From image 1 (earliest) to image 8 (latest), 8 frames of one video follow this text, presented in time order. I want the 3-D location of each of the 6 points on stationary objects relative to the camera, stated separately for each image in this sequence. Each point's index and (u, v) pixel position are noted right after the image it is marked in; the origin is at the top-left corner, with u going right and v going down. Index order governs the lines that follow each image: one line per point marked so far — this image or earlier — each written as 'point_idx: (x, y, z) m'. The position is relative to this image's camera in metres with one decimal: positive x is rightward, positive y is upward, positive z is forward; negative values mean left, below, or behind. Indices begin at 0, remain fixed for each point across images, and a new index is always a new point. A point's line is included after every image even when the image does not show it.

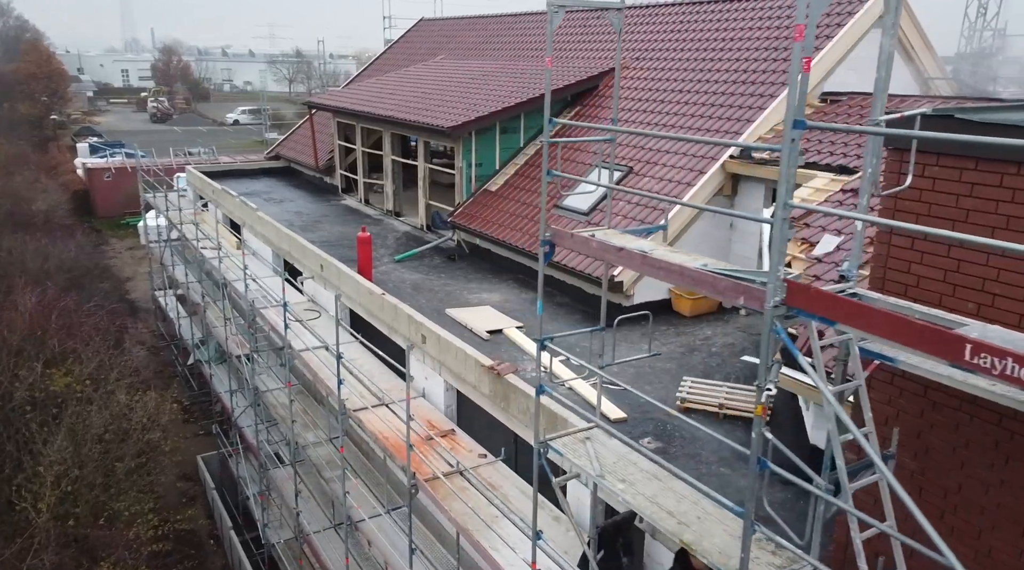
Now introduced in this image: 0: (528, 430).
0: (+0.2, -1.5, +8.4) m
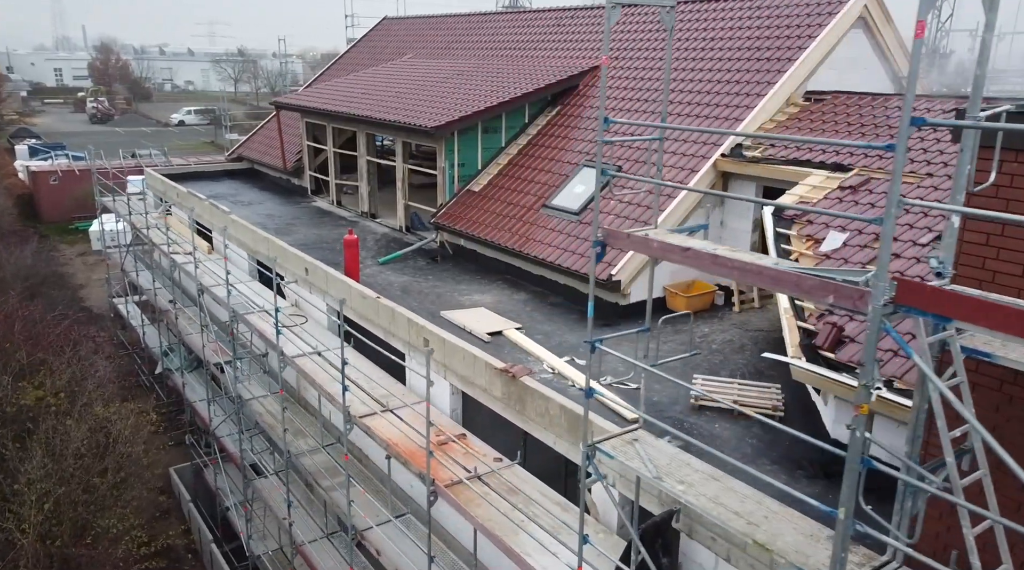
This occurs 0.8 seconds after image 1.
0: (+0.3, -1.5, +8.3) m
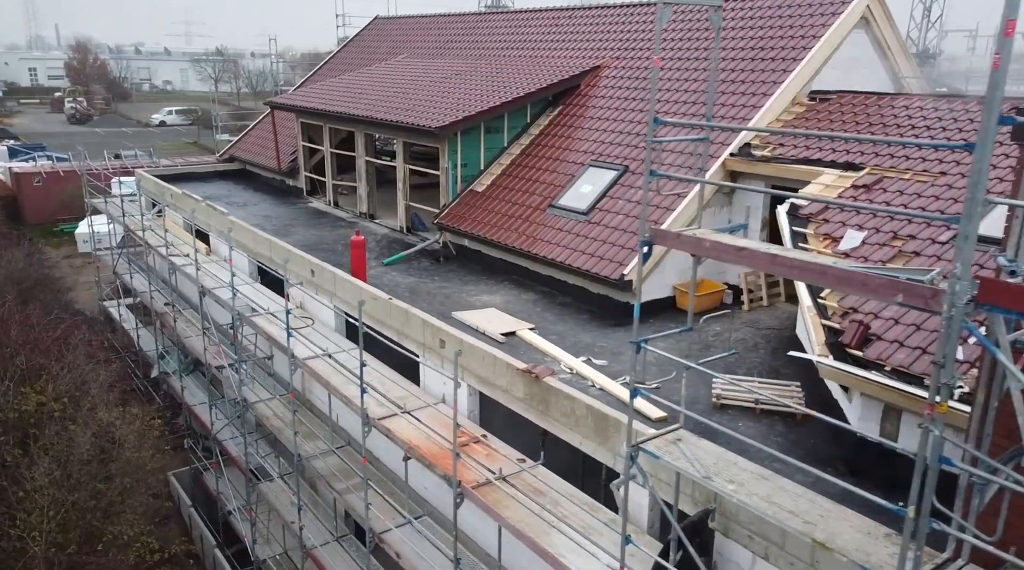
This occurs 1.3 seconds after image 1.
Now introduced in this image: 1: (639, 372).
0: (+0.6, -1.5, +8.3) m
1: (+1.5, -1.1, +9.8) m
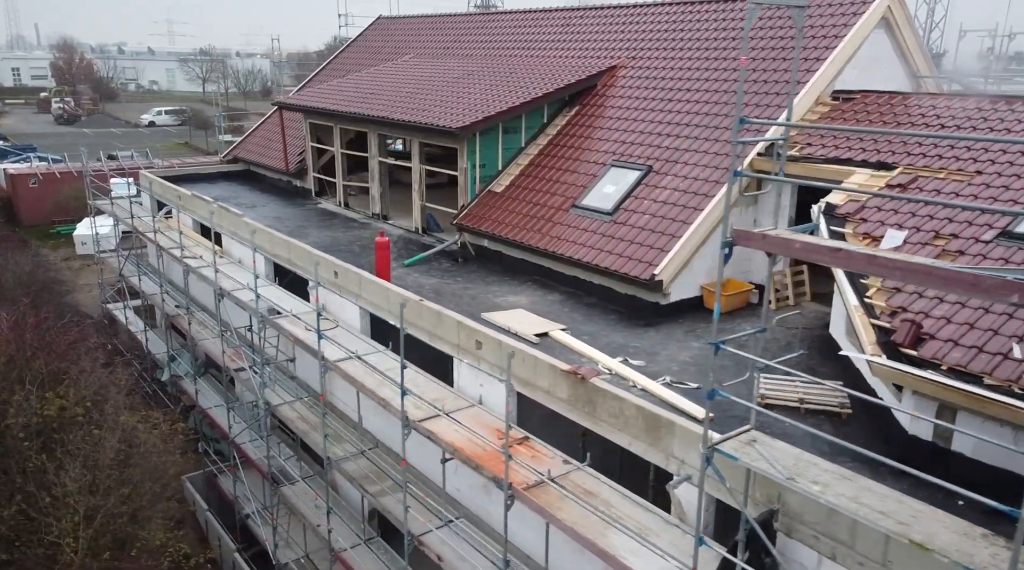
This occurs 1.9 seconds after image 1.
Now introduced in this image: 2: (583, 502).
0: (+1.1, -1.5, +8.3) m
1: (+2.0, -1.1, +9.8) m
2: (+0.7, -2.1, +7.8) m
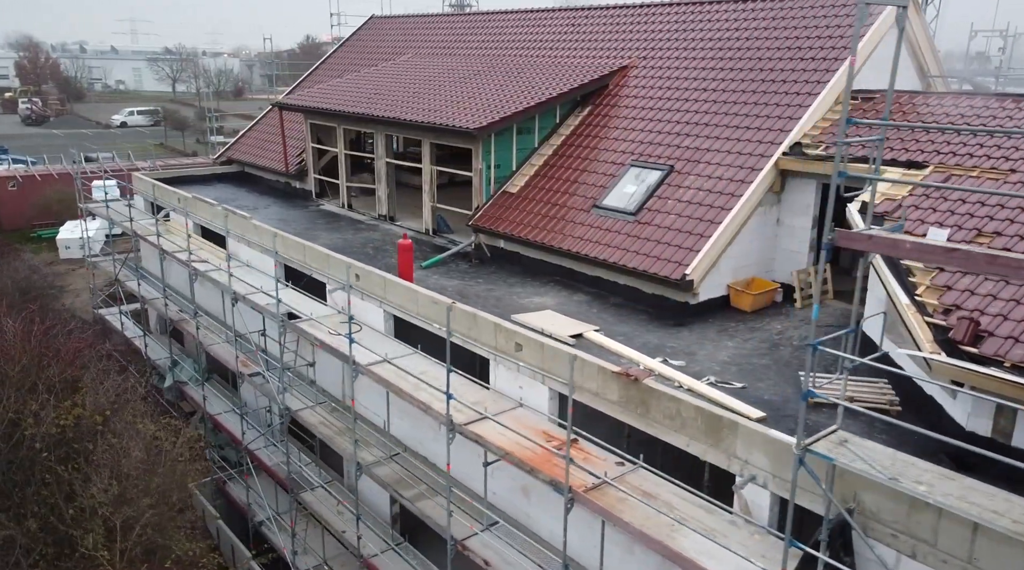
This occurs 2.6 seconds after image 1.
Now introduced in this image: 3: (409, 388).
0: (+1.7, -1.5, +8.2) m
1: (+2.5, -1.1, +9.8) m
2: (+1.3, -2.1, +7.8) m
3: (-1.3, -1.3, +10.4) m
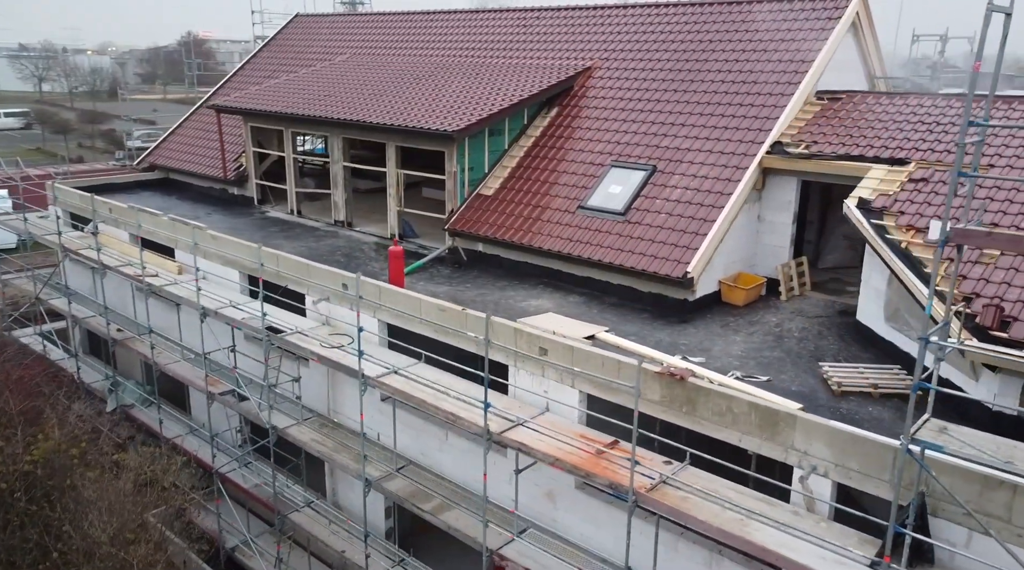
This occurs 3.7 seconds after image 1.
0: (+2.2, -1.5, +8.4) m
1: (+2.8, -1.0, +10.1) m
2: (+2.0, -2.1, +8.0) m
3: (-1.0, -1.4, +10.2) m
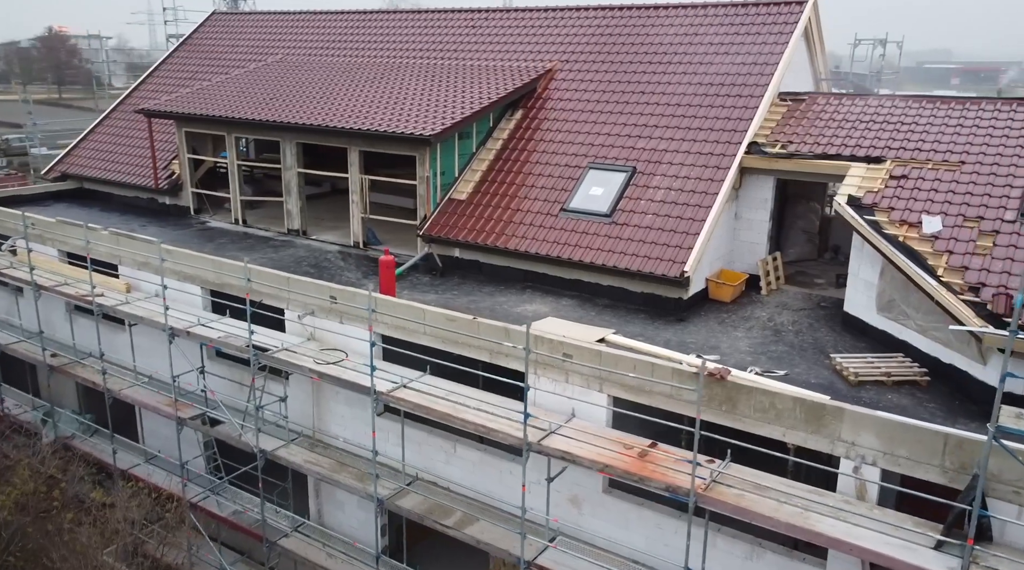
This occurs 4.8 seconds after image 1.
0: (+2.8, -1.5, +8.7) m
1: (+3.1, -1.0, +10.4) m
2: (+2.6, -2.1, +8.2) m
3: (-0.7, -1.5, +9.9) m
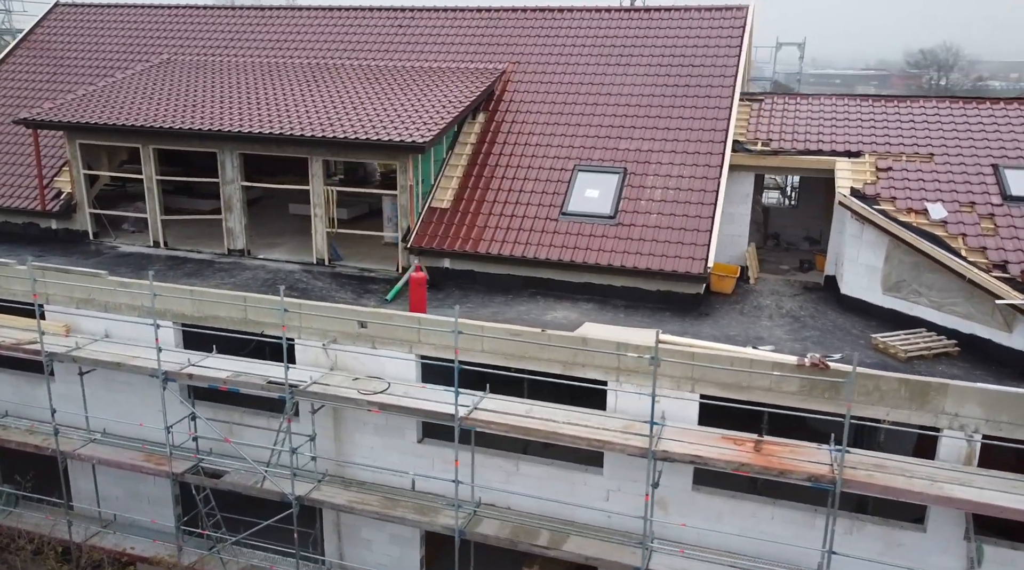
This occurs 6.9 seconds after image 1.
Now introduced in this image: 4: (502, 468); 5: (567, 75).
0: (+4.1, -1.4, +9.3) m
1: (+4.0, -0.9, +11.0) m
2: (+4.1, -2.0, +8.7) m
3: (+0.5, -1.7, +9.6) m
4: (-0.1, -2.4, +10.8) m
5: (+1.0, +4.1, +15.6) m
